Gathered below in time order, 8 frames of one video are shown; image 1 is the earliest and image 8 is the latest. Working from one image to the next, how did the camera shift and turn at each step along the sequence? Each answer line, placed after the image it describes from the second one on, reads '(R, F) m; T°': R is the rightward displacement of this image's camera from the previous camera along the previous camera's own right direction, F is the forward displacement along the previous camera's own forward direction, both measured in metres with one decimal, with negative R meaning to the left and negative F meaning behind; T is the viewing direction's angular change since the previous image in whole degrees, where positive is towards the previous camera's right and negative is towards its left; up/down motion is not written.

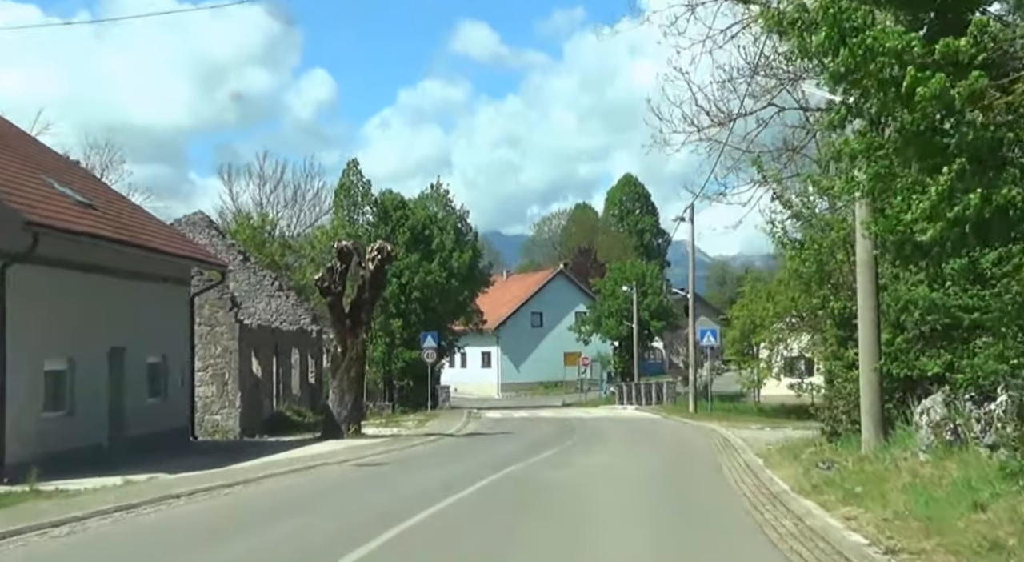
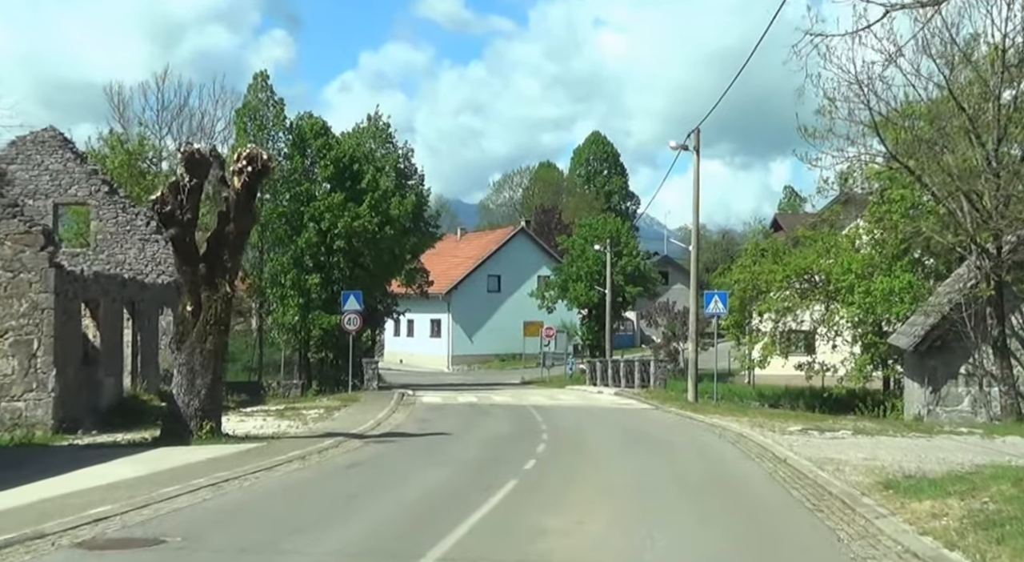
(+0.4, +10.1) m; +2°
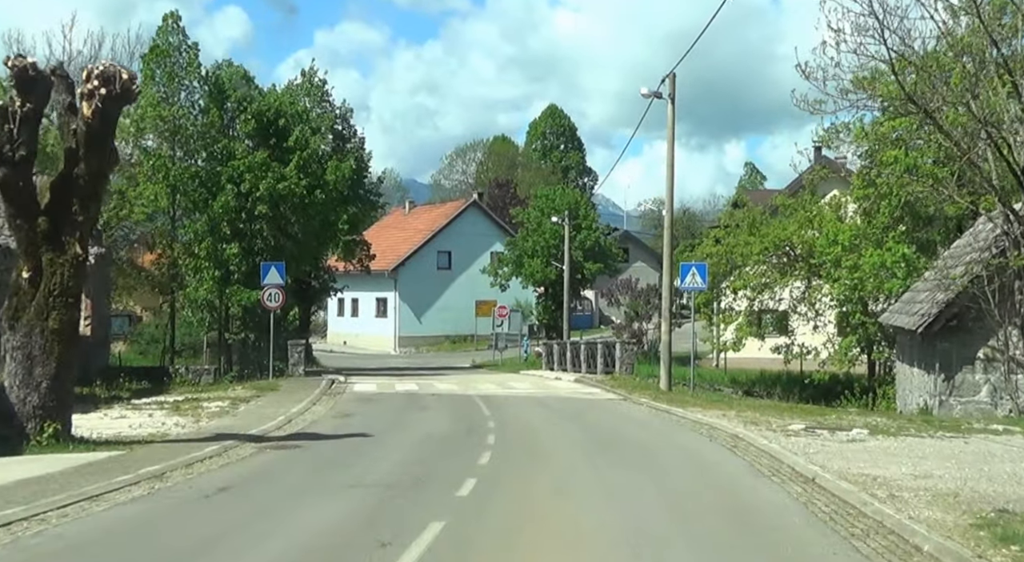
(+0.2, +4.6) m; +2°
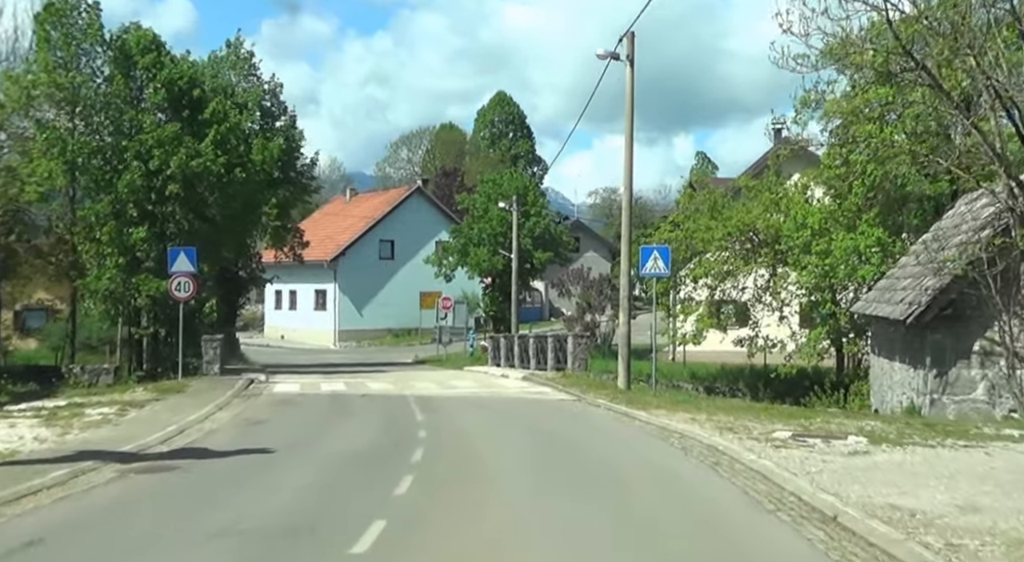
(+0.2, +3.2) m; +2°
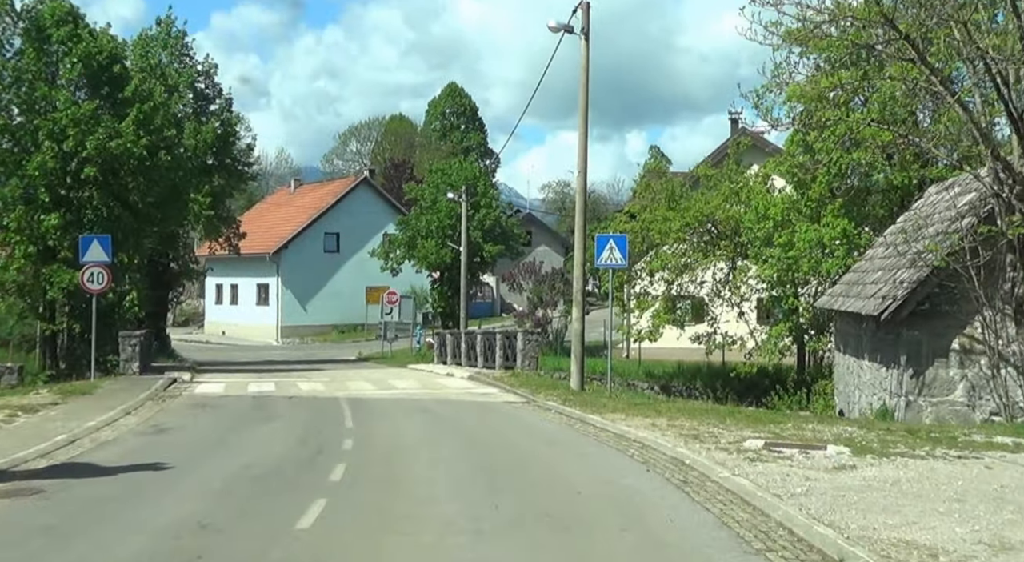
(+0.2, +2.0) m; +2°
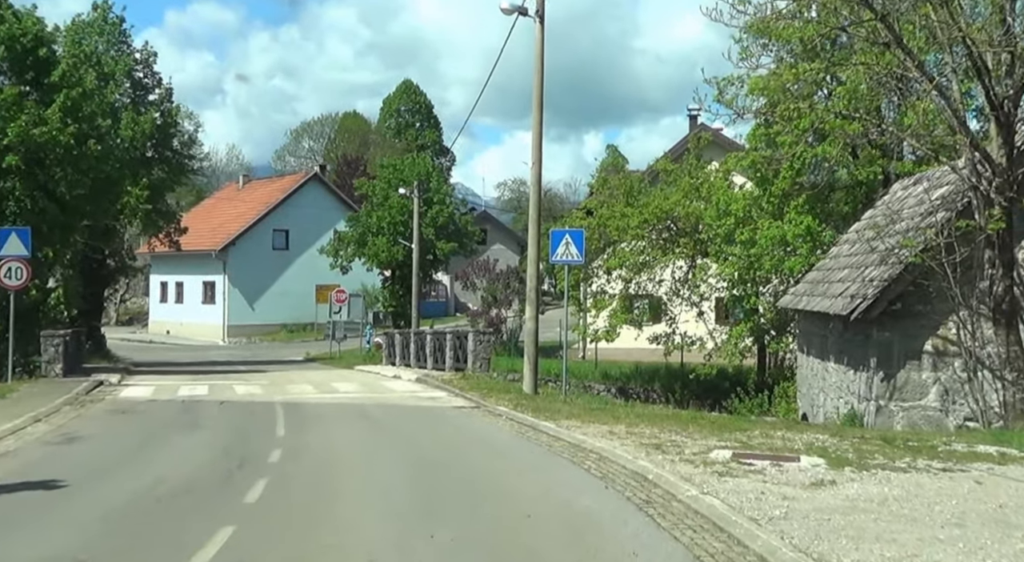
(+0.1, +1.4) m; +2°
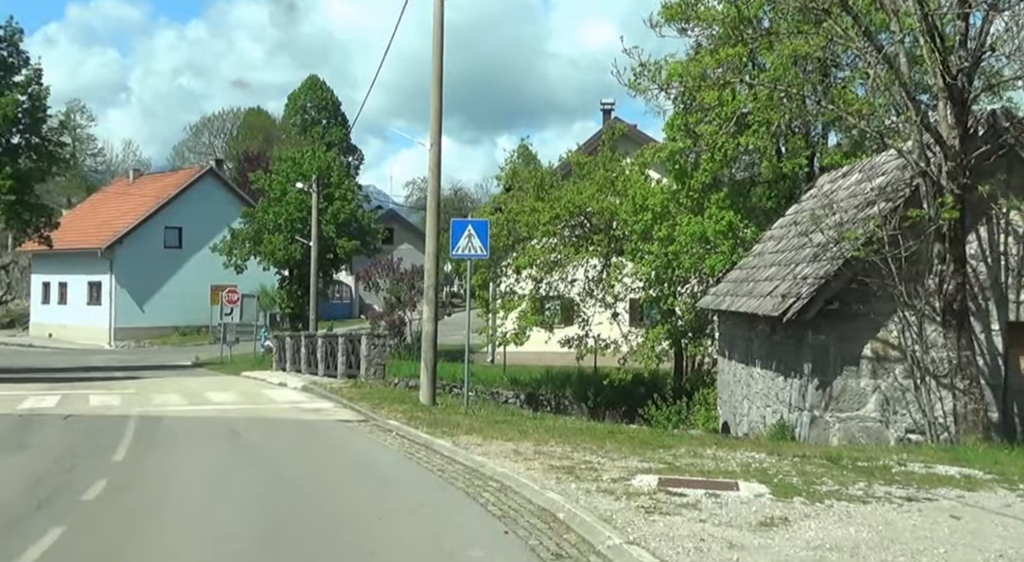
(+0.3, +2.4) m; +4°
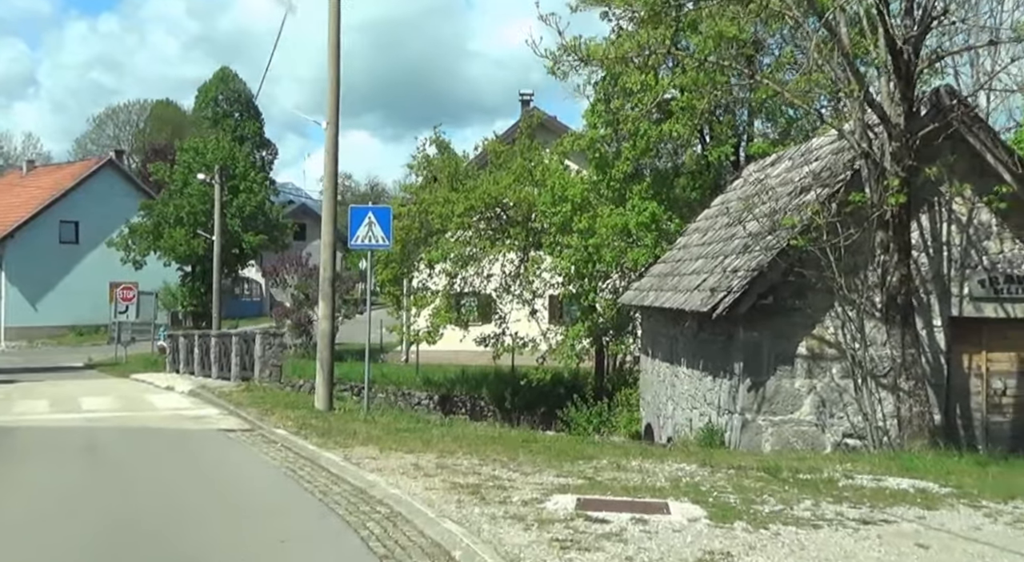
(+0.2, +1.7) m; +4°
